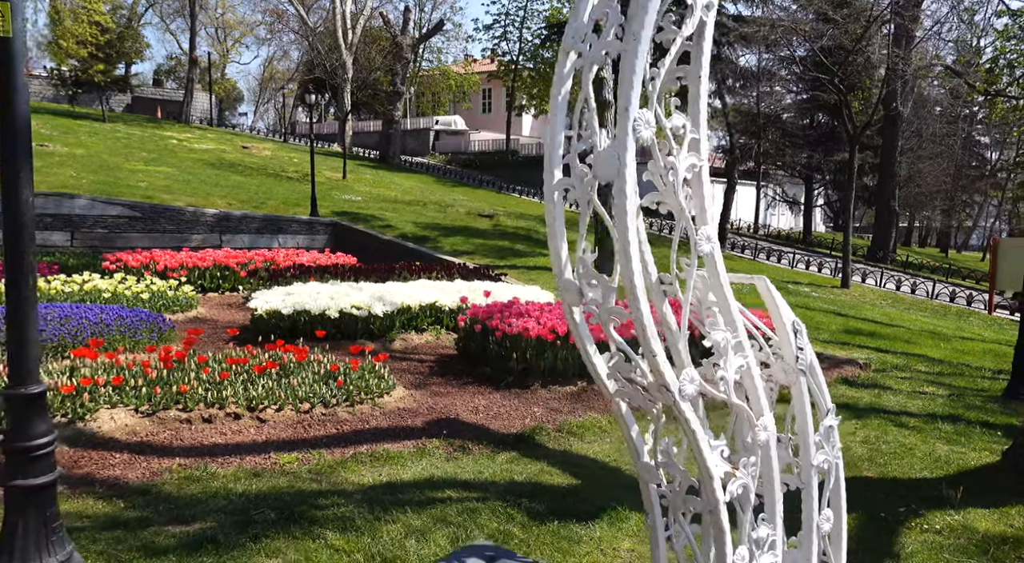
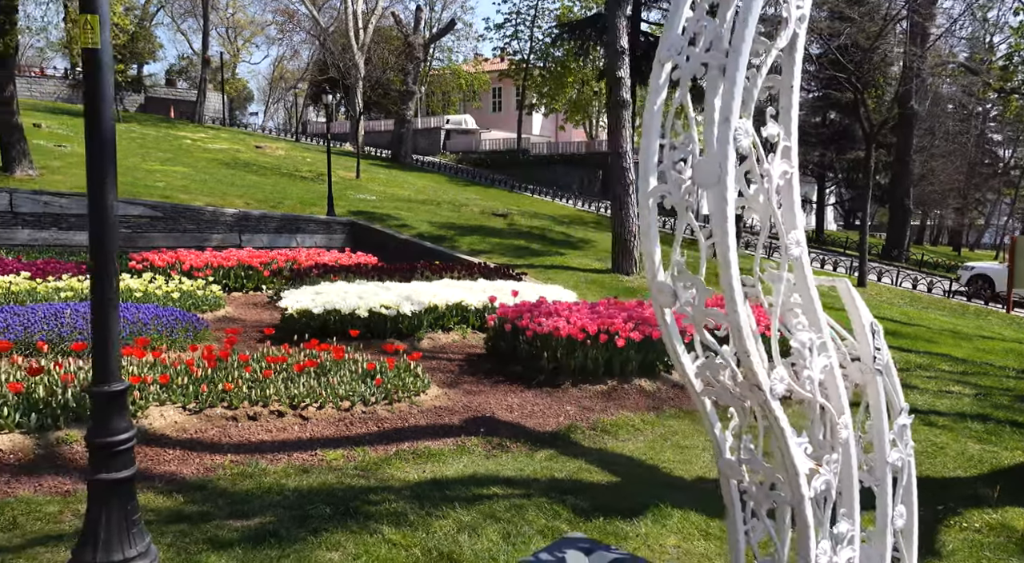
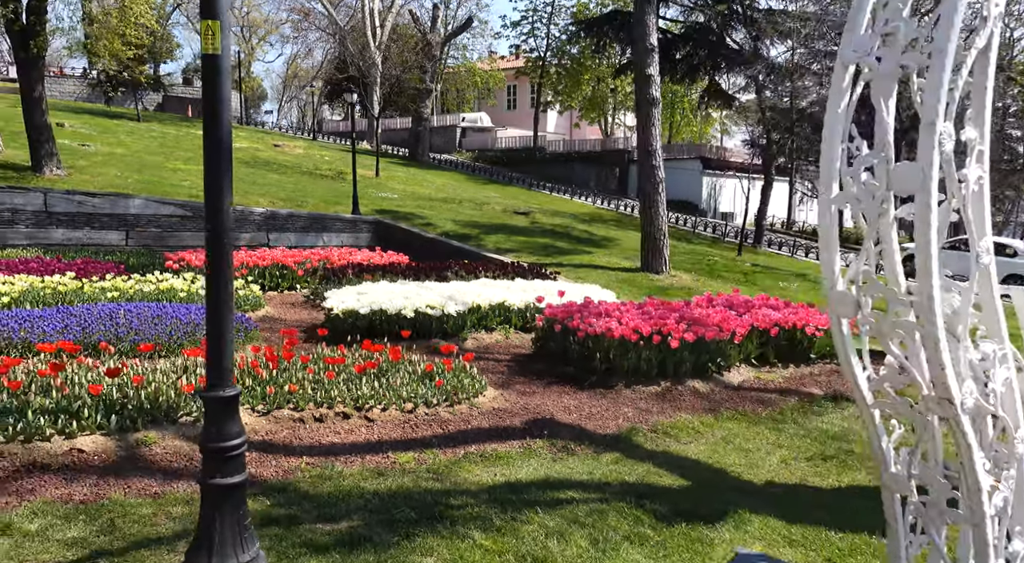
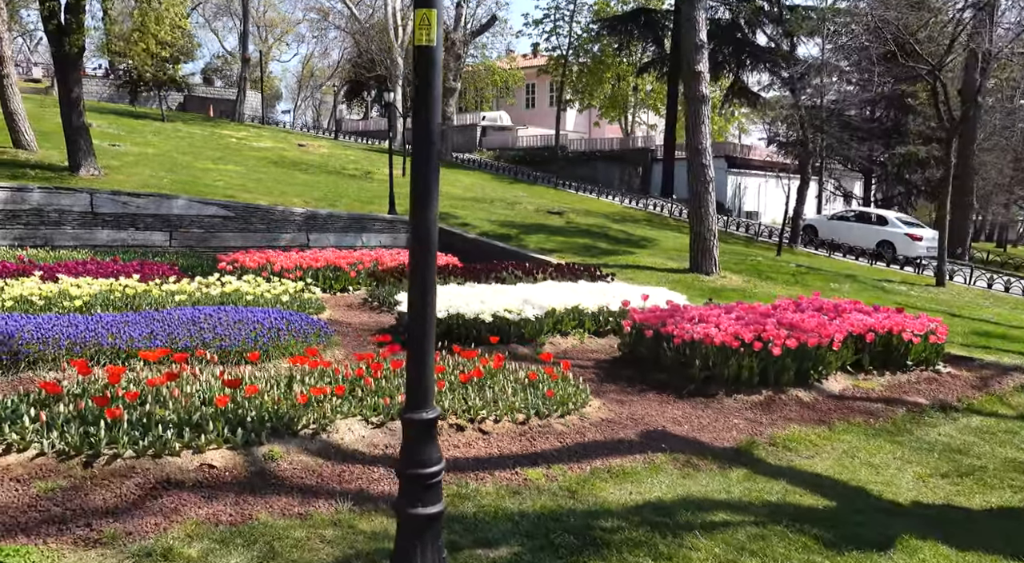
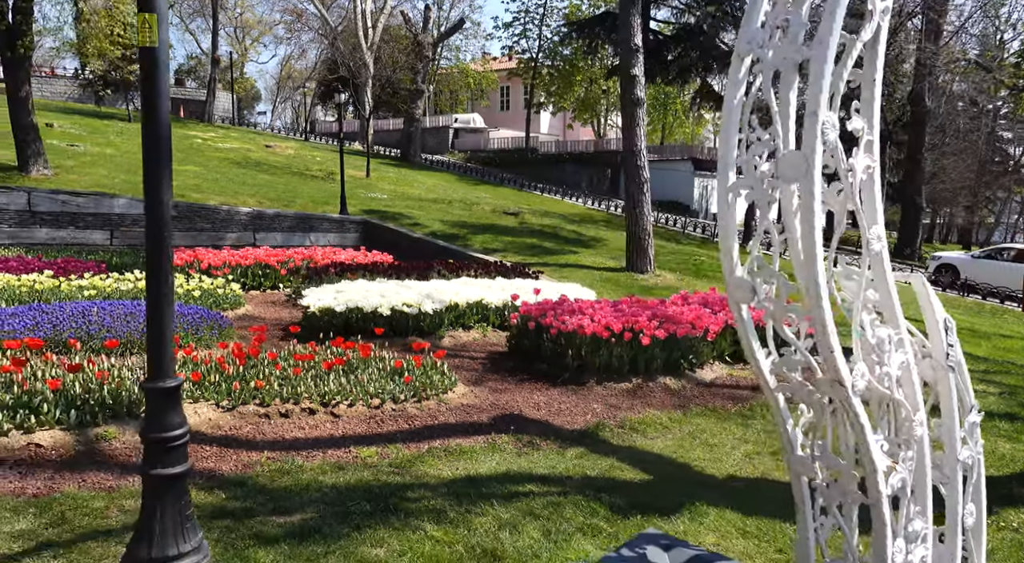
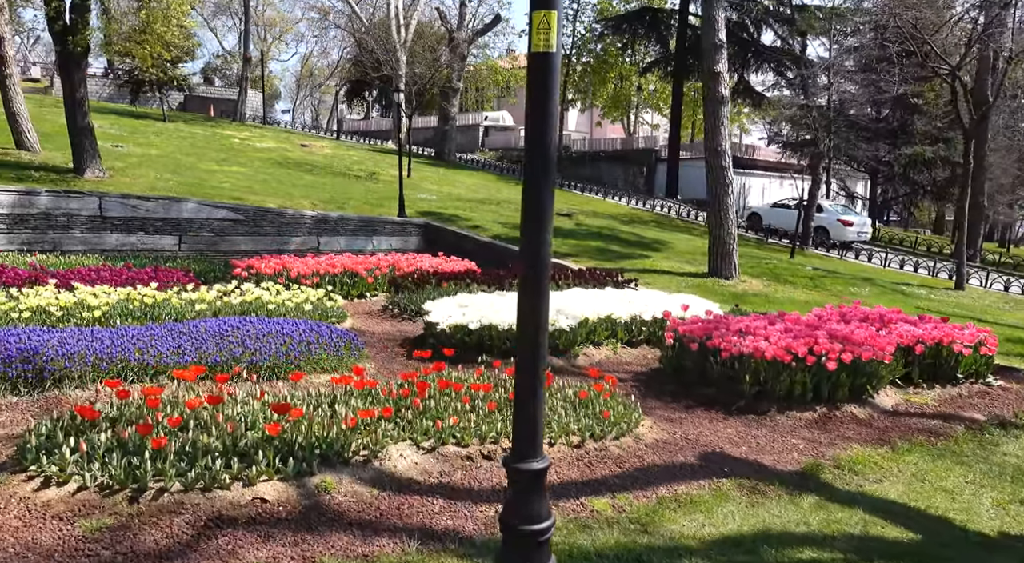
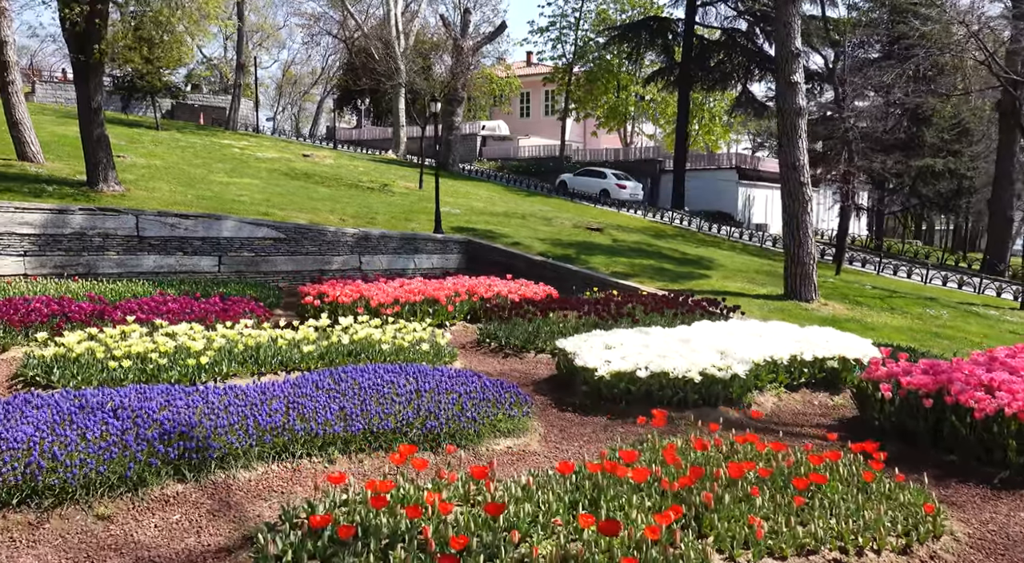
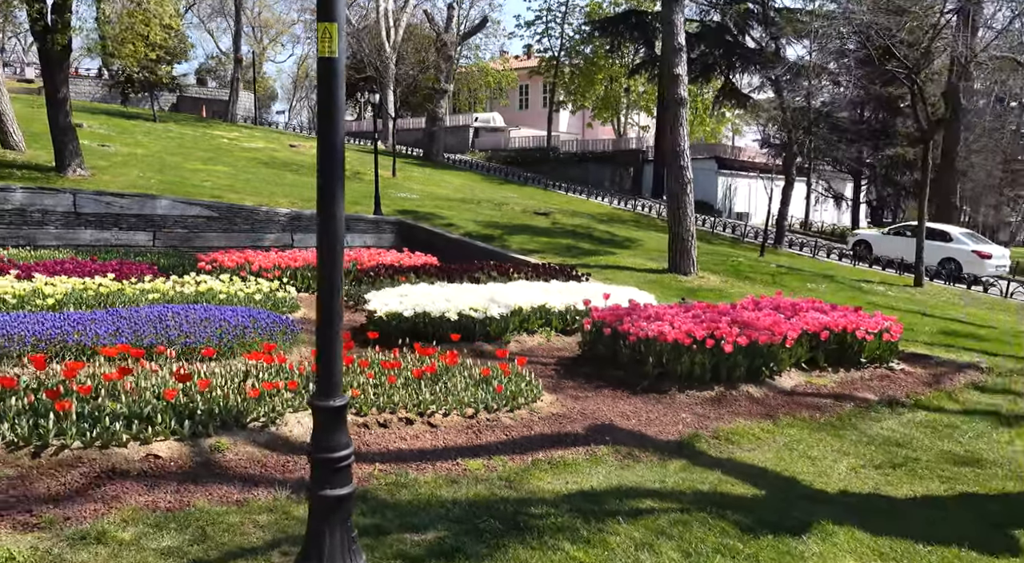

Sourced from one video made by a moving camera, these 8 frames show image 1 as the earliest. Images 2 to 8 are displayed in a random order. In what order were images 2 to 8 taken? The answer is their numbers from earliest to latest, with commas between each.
2, 5, 3, 8, 4, 6, 7
